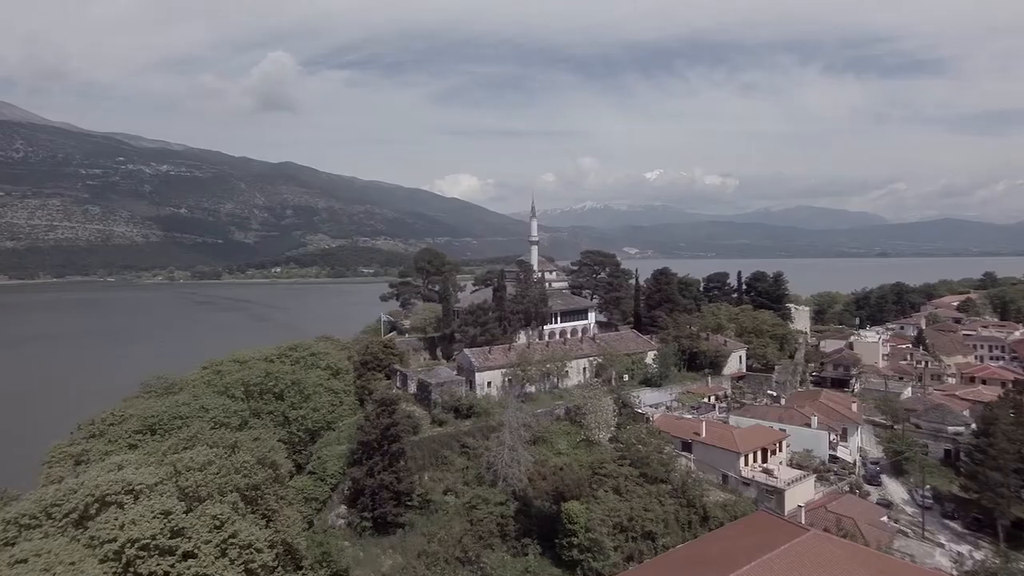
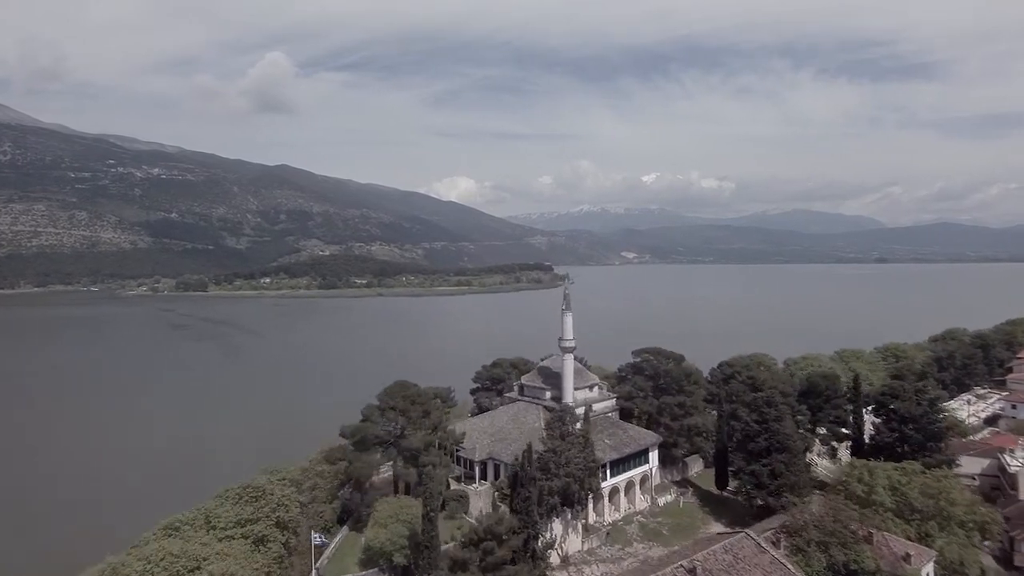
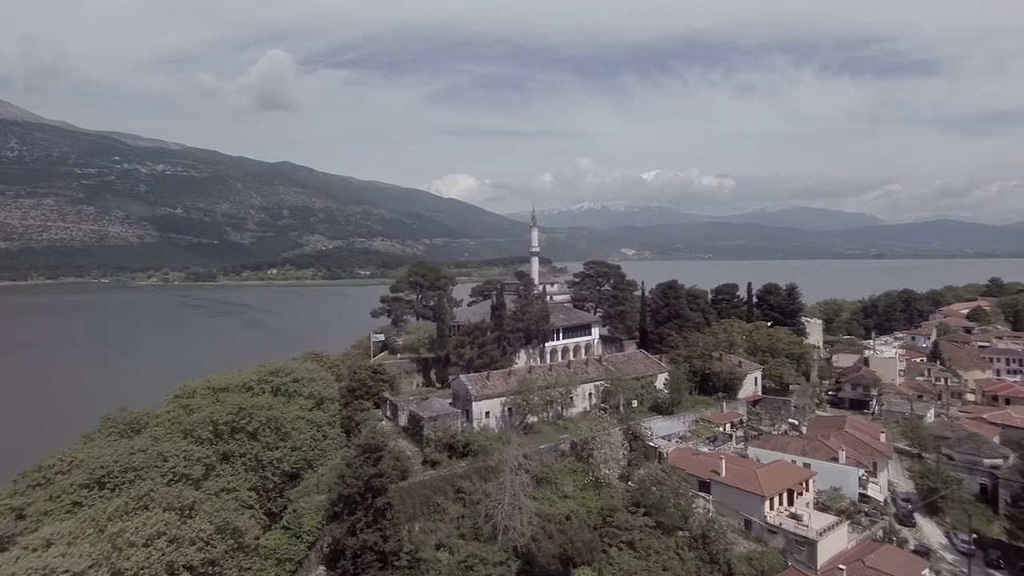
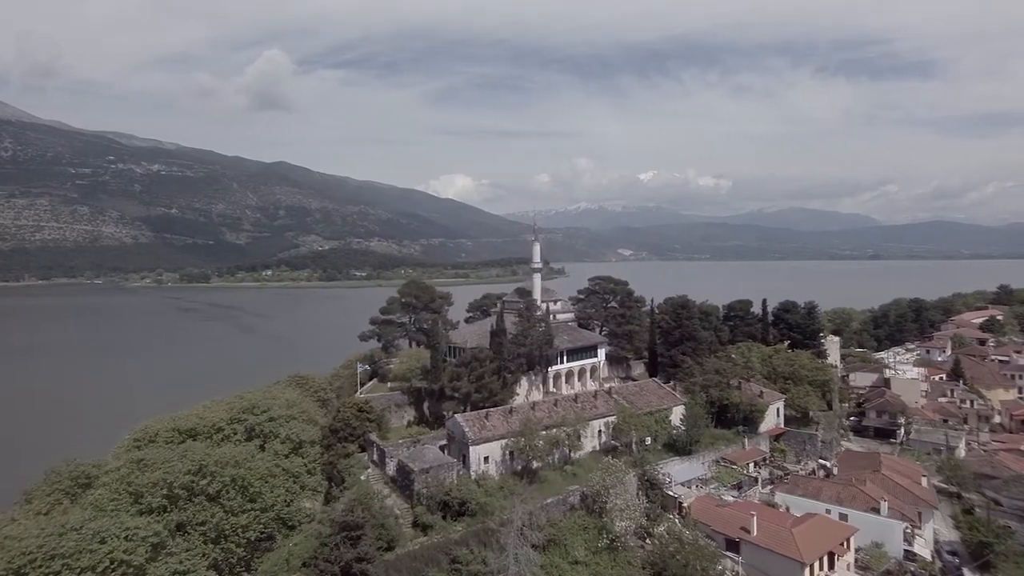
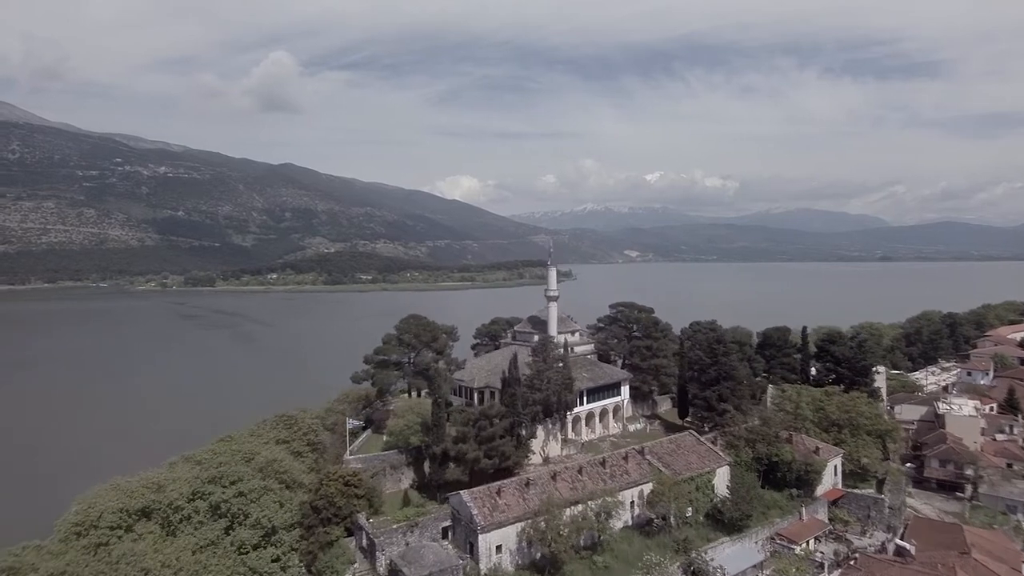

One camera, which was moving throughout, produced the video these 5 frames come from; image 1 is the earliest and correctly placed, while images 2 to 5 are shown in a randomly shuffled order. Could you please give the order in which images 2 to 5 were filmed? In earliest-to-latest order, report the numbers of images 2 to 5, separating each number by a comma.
3, 4, 5, 2
